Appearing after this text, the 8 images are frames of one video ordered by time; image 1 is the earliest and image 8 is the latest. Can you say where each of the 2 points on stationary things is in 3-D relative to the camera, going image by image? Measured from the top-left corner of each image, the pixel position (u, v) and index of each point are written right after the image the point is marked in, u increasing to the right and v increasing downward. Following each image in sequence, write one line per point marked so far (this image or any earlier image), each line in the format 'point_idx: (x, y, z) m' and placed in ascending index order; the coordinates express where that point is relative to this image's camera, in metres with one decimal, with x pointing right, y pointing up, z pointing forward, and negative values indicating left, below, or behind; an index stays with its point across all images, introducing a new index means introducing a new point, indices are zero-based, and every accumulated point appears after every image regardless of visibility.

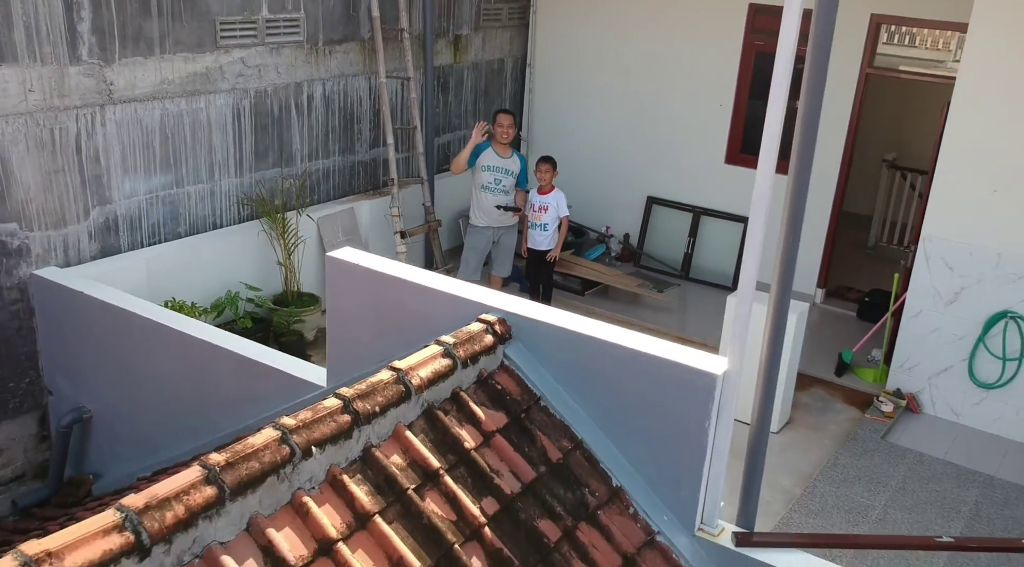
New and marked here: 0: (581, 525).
0: (+0.2, -0.8, +3.4) m
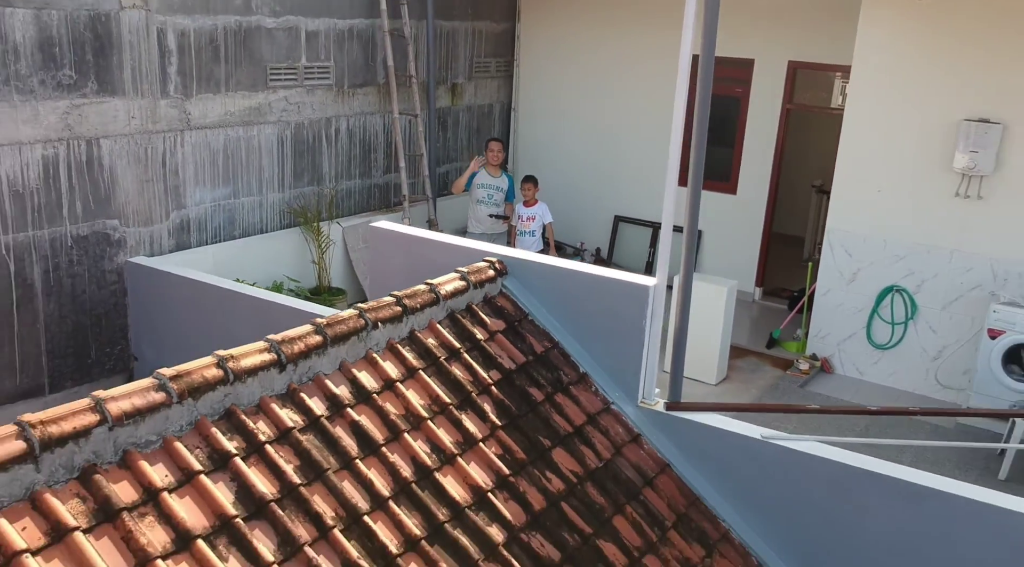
0: (+0.2, -0.5, +4.9) m
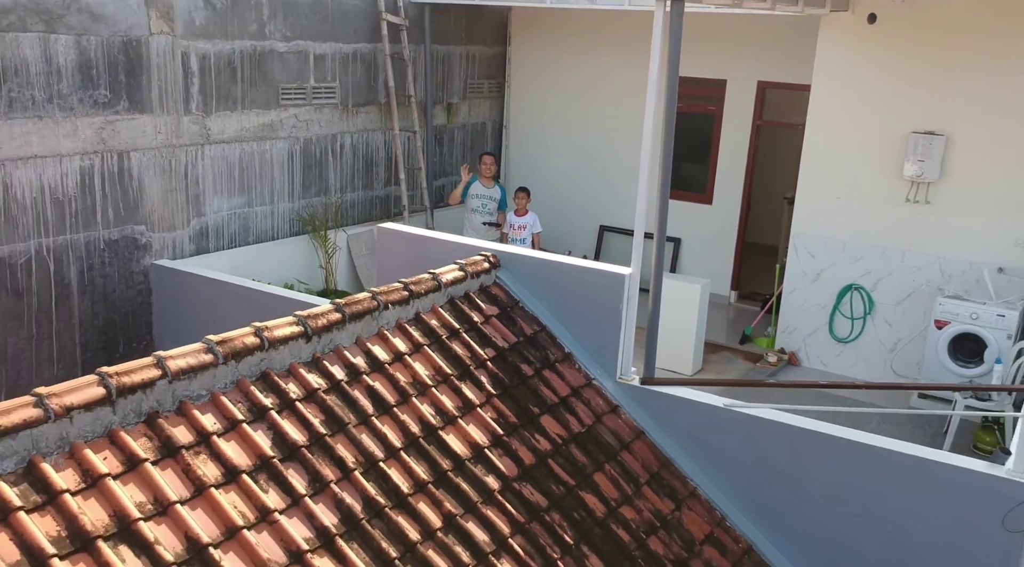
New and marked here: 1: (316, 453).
0: (+0.2, -0.4, +5.6) m
1: (-0.7, -0.7, +4.3) m
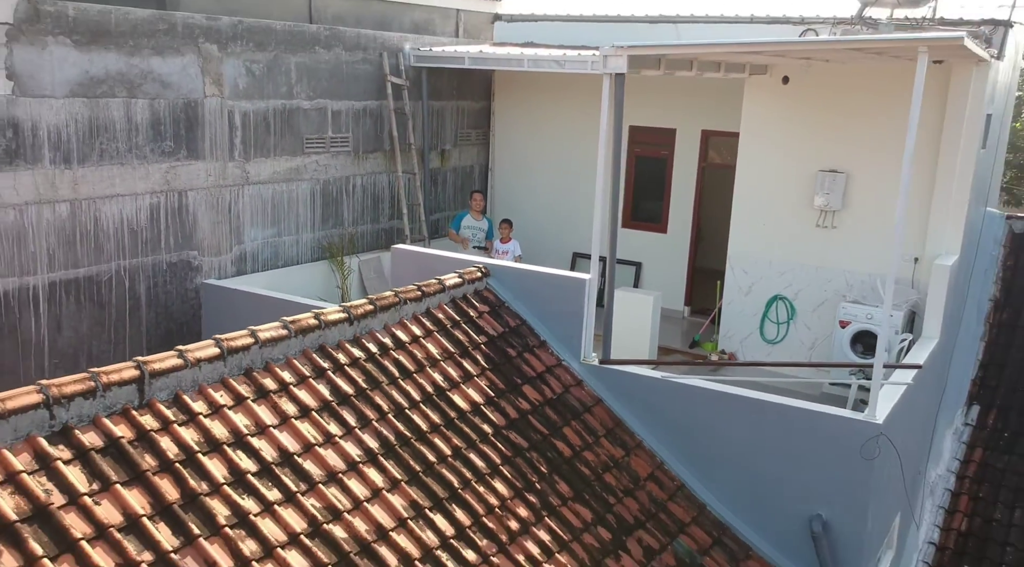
0: (+0.1, -0.4, +7.3) m
1: (-0.8, -0.6, +6.0) m
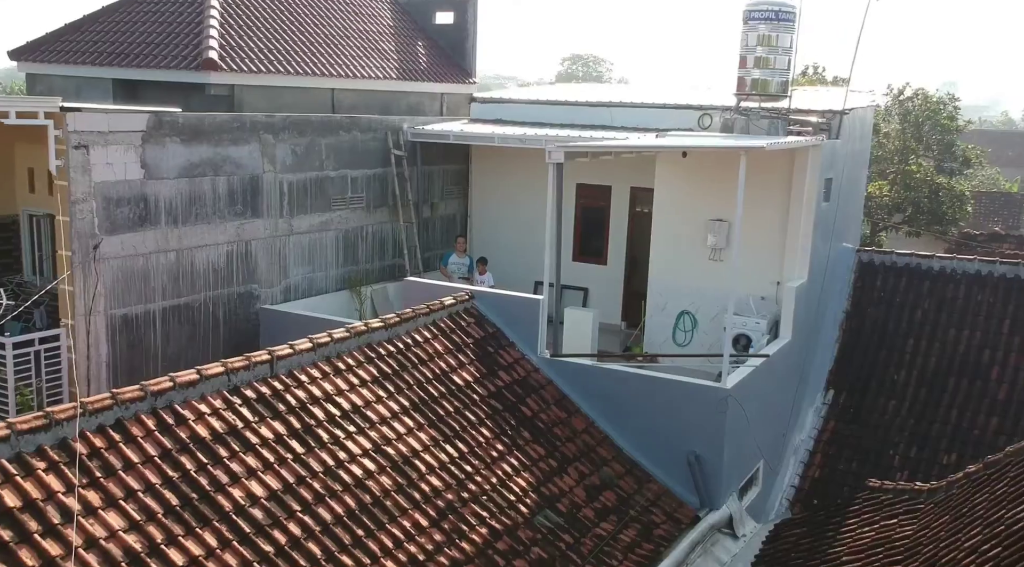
0: (-0.1, -0.6, +10.8) m
1: (-1.0, -0.8, +9.5) m
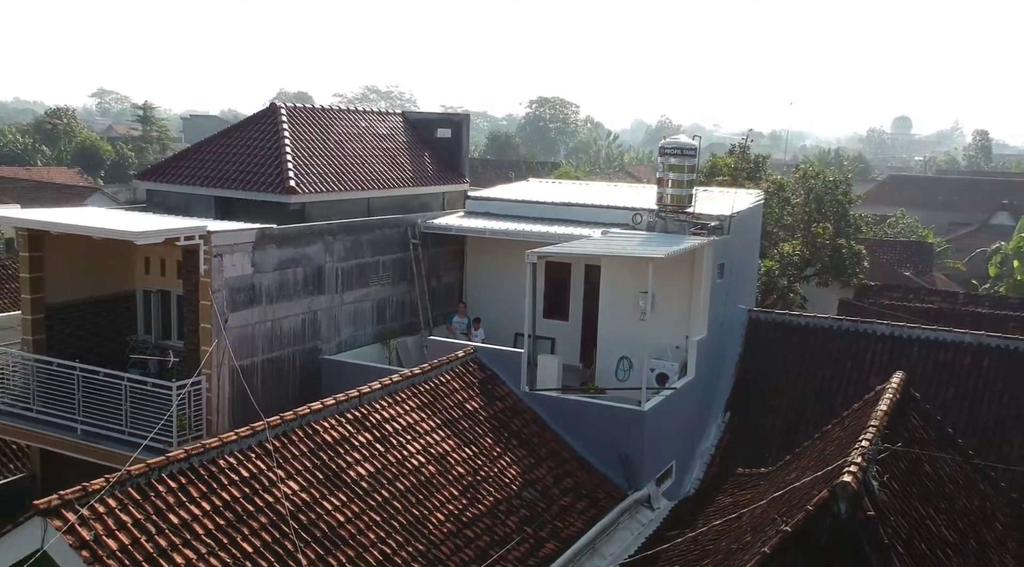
0: (-0.2, -1.5, +16.2) m
1: (-1.1, -1.6, +14.8) m
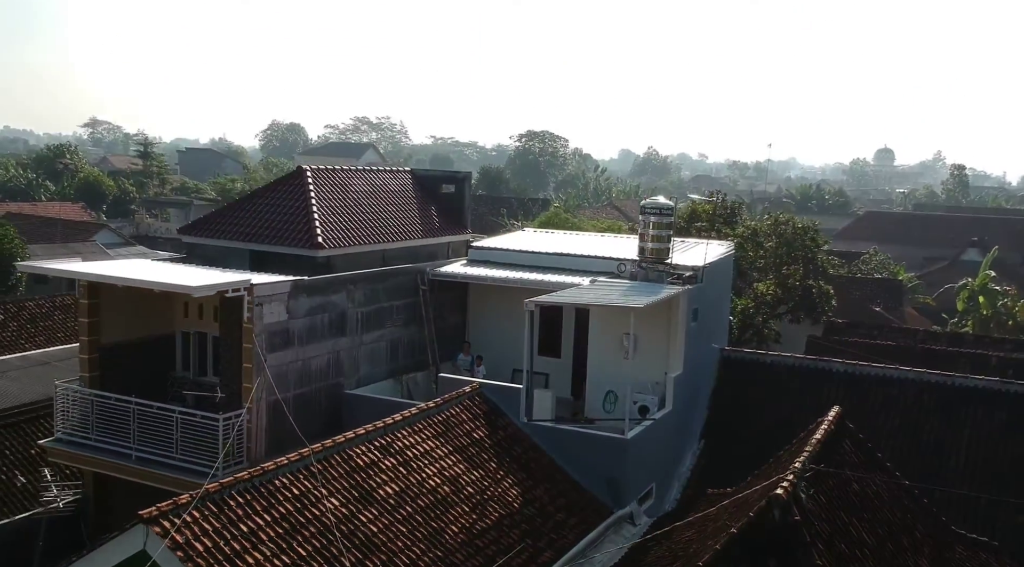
0: (-0.2, -2.2, +18.6) m
1: (-1.0, -2.3, +17.2) m
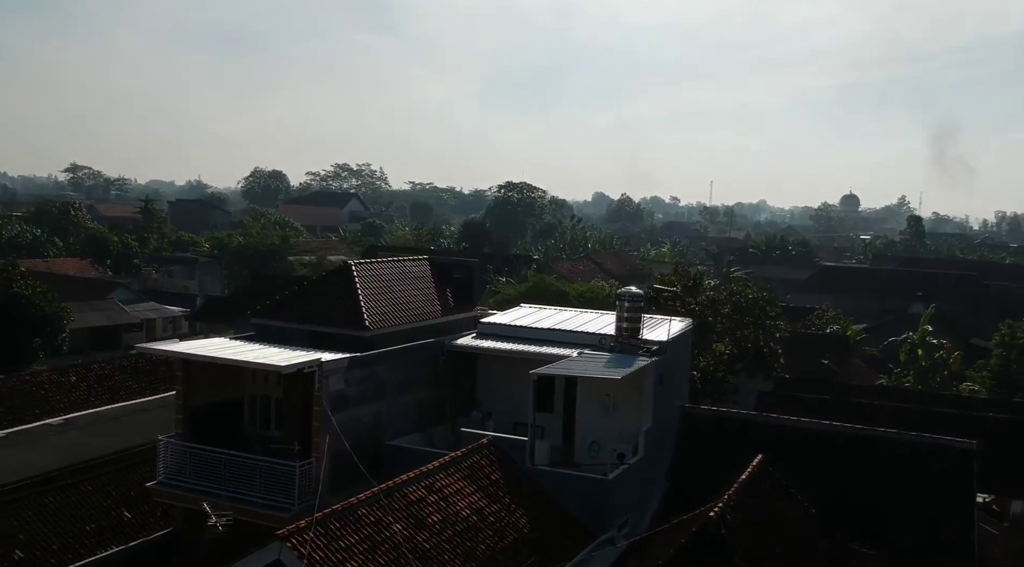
0: (-0.1, -3.8, +24.0) m
1: (-0.8, -3.9, +22.6) m
